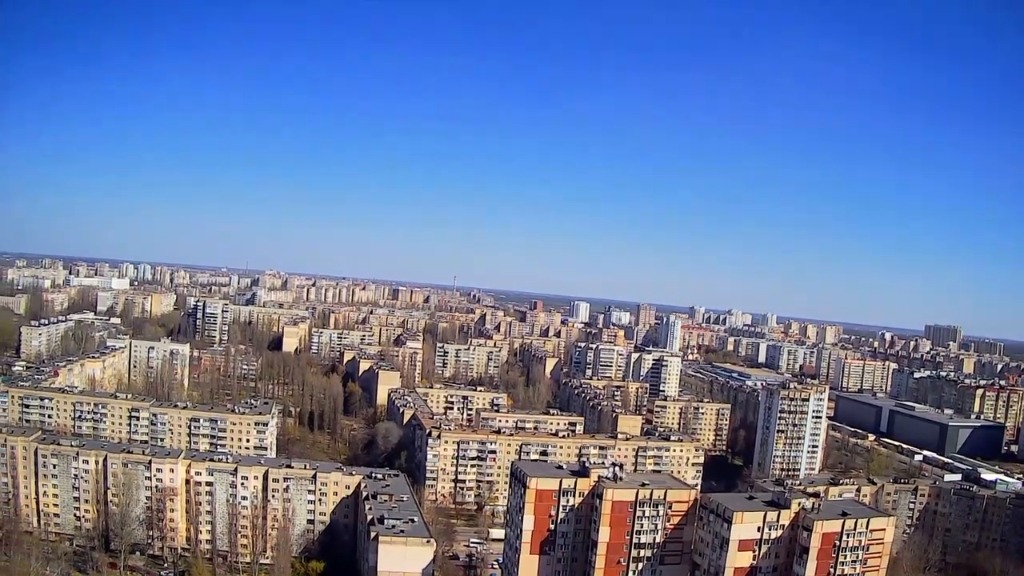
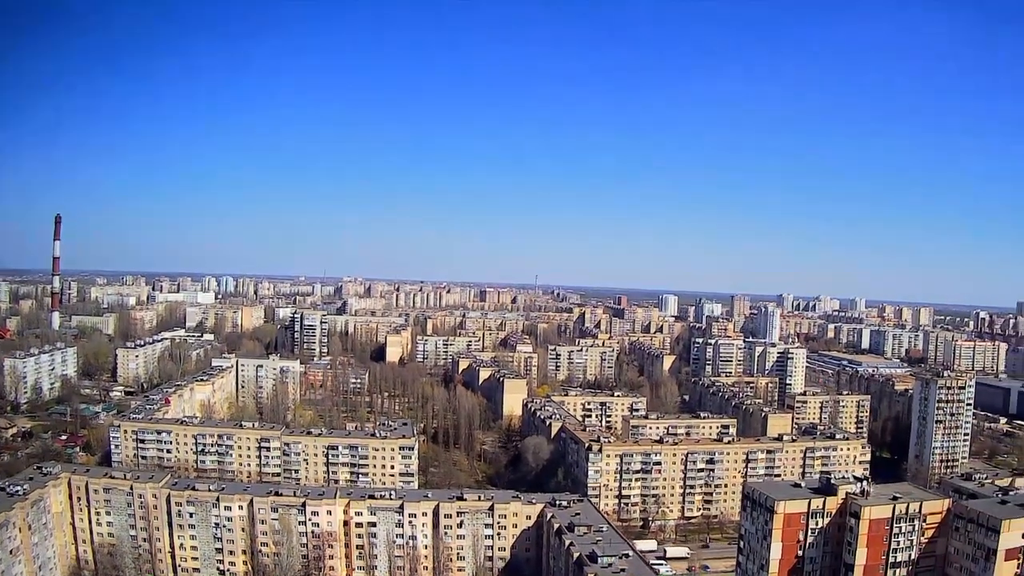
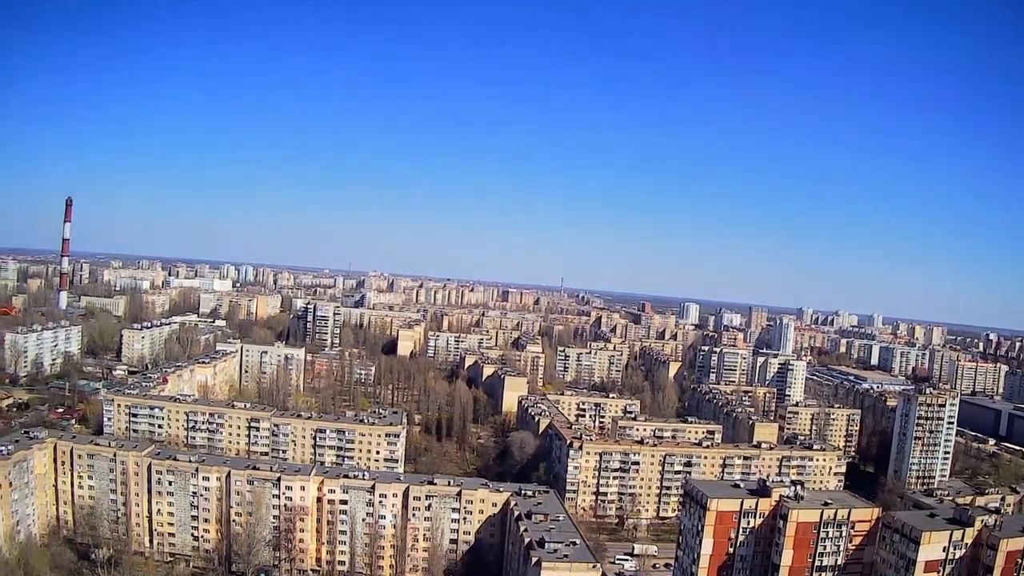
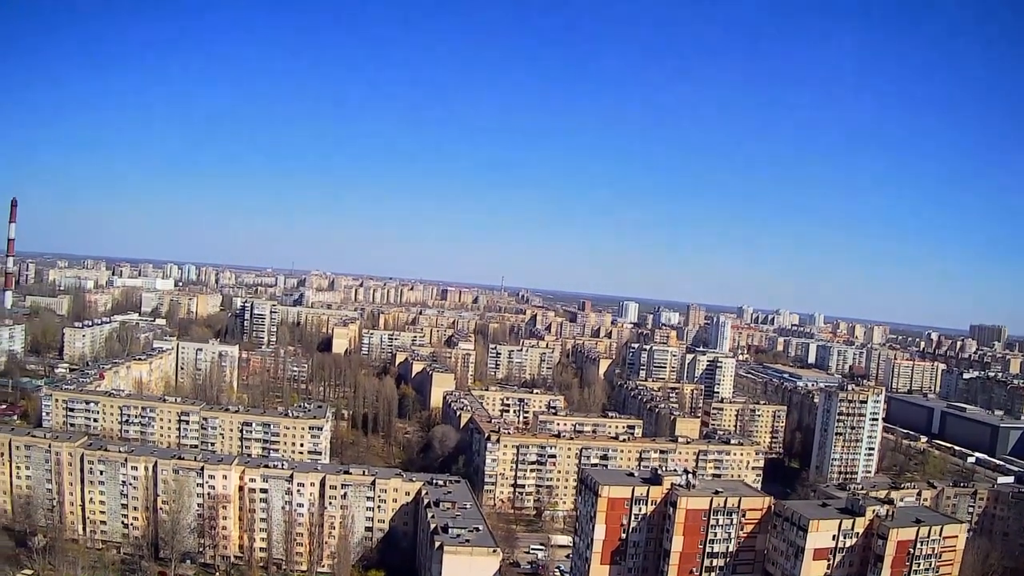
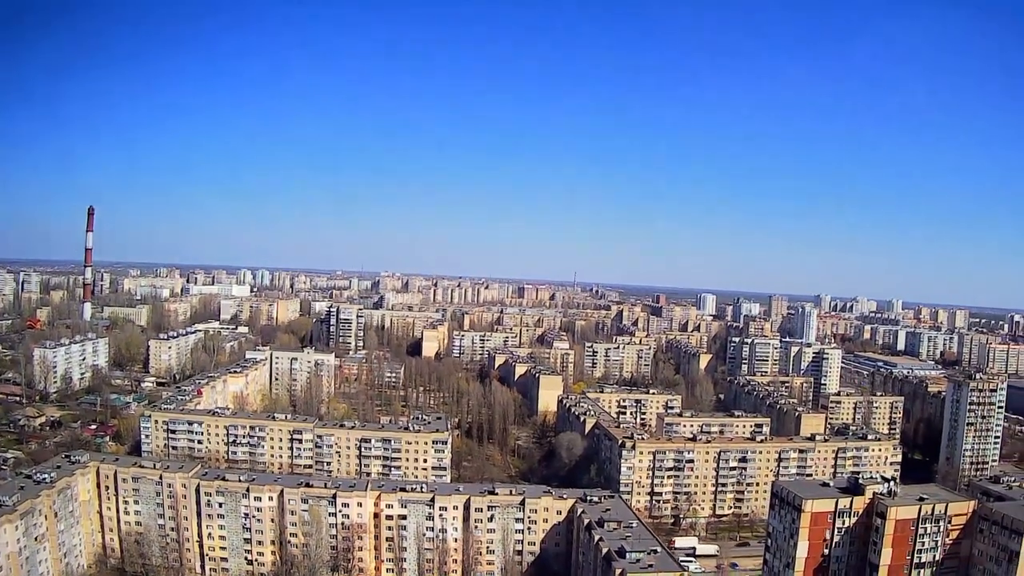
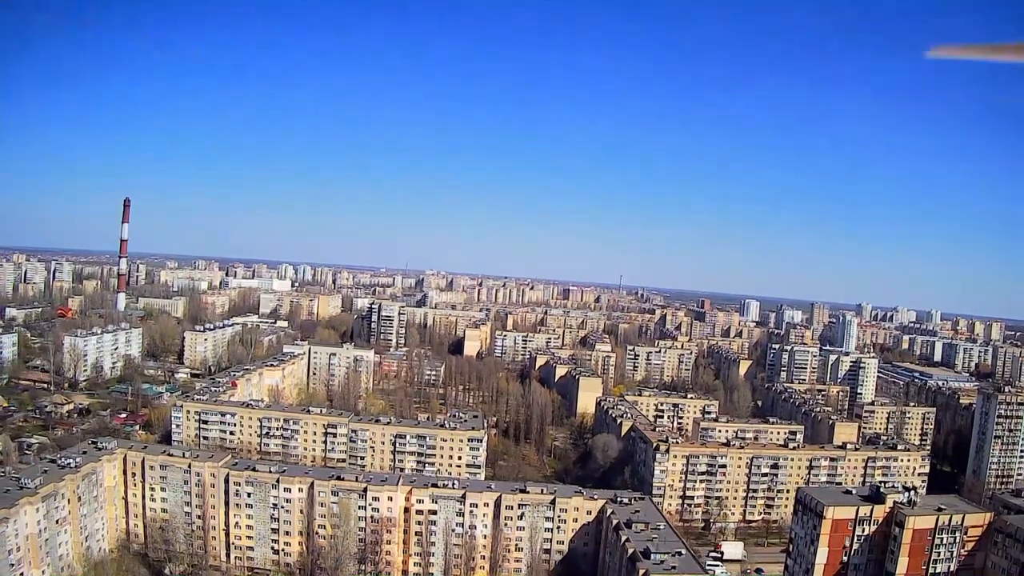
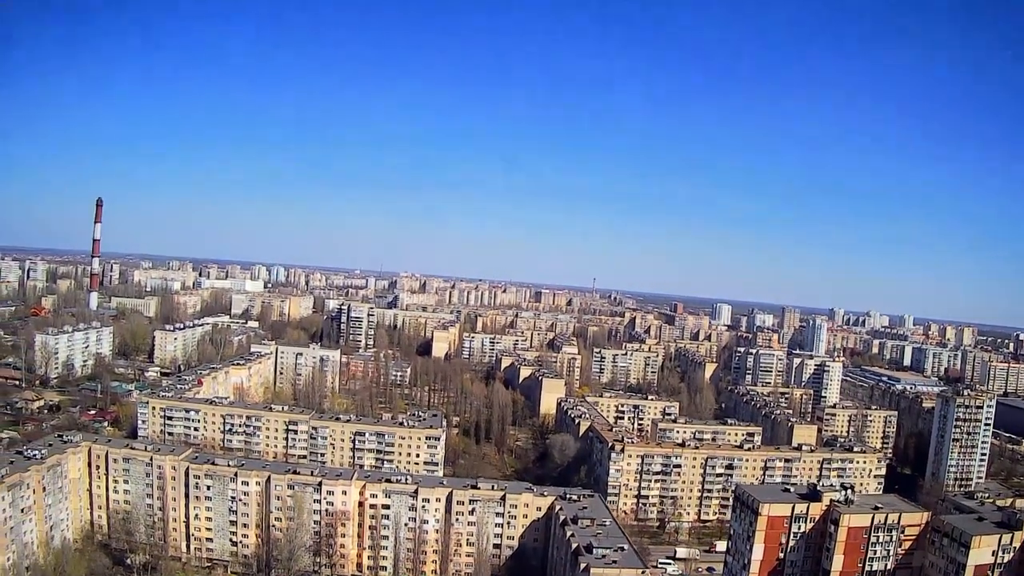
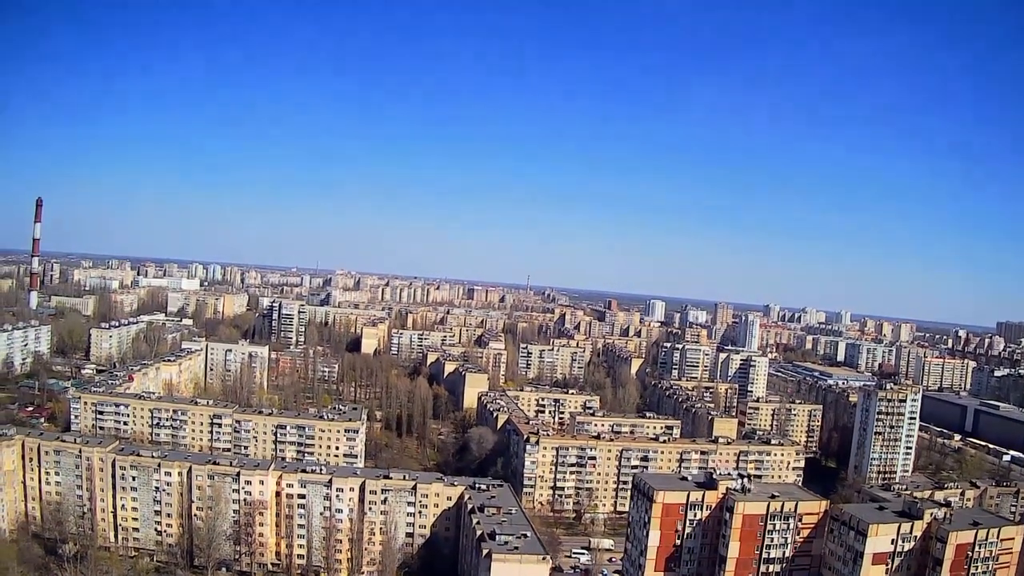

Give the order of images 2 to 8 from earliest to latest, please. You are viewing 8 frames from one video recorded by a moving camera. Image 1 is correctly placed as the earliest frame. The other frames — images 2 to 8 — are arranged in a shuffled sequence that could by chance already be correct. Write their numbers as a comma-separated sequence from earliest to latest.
4, 8, 3, 7, 6, 5, 2
